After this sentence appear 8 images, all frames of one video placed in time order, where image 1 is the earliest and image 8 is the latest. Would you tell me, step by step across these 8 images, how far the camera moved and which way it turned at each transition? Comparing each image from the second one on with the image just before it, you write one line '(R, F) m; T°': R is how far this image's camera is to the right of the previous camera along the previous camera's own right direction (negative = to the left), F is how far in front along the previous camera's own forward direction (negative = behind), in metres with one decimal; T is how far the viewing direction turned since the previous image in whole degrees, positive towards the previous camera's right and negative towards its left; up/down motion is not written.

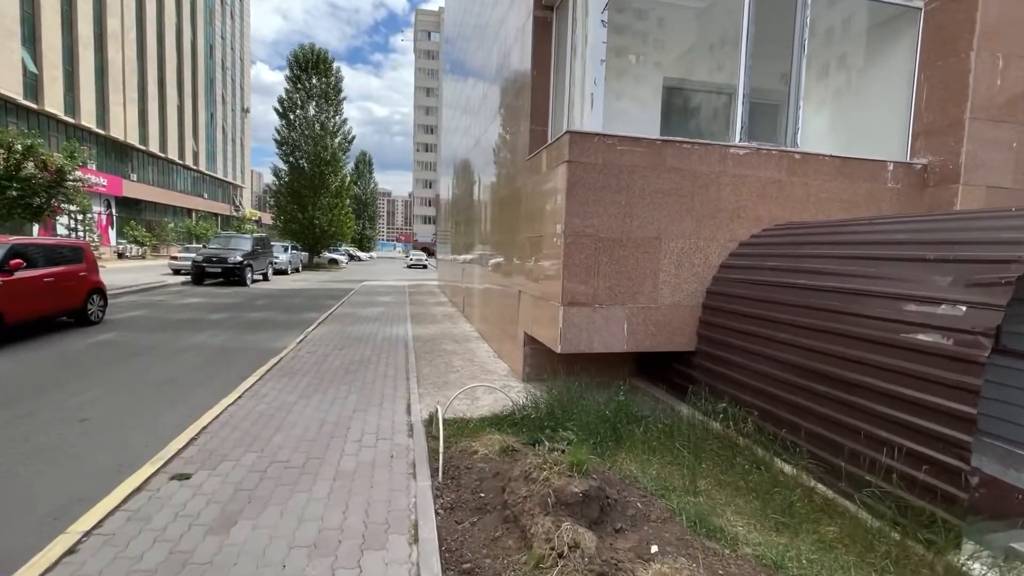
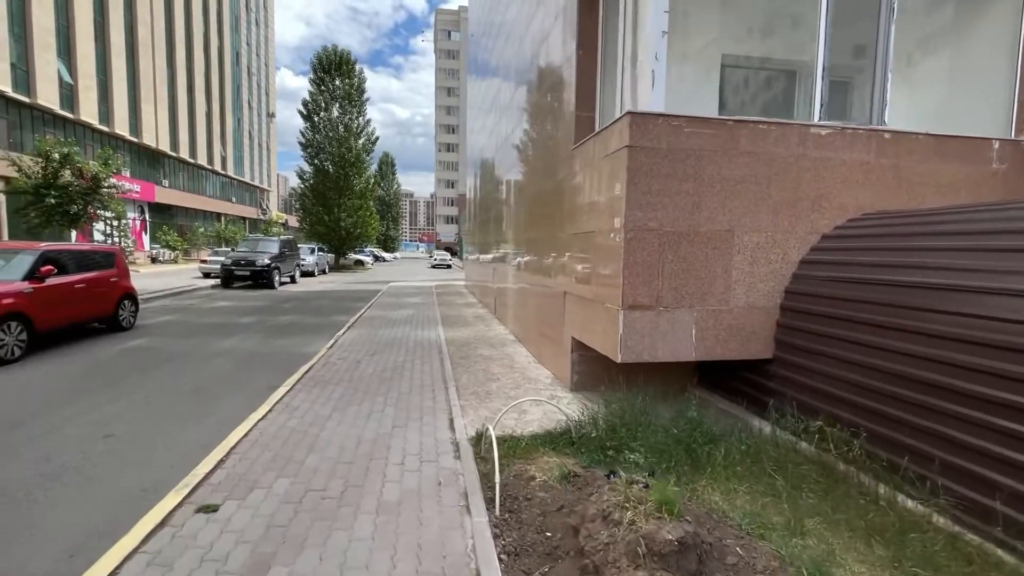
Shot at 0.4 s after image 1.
(-0.3, +0.5) m; -3°
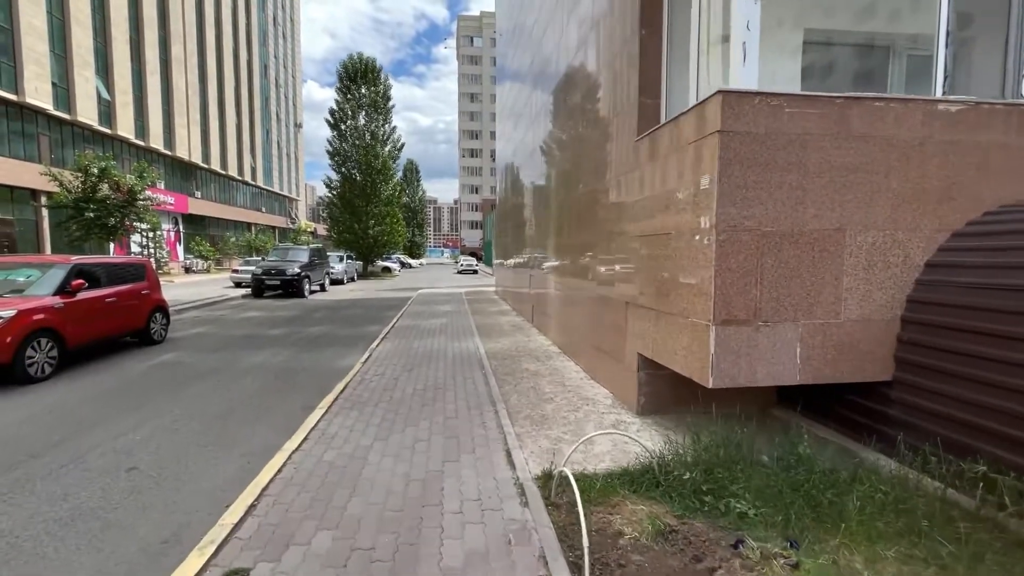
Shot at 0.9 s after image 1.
(-0.4, +0.6) m; -3°
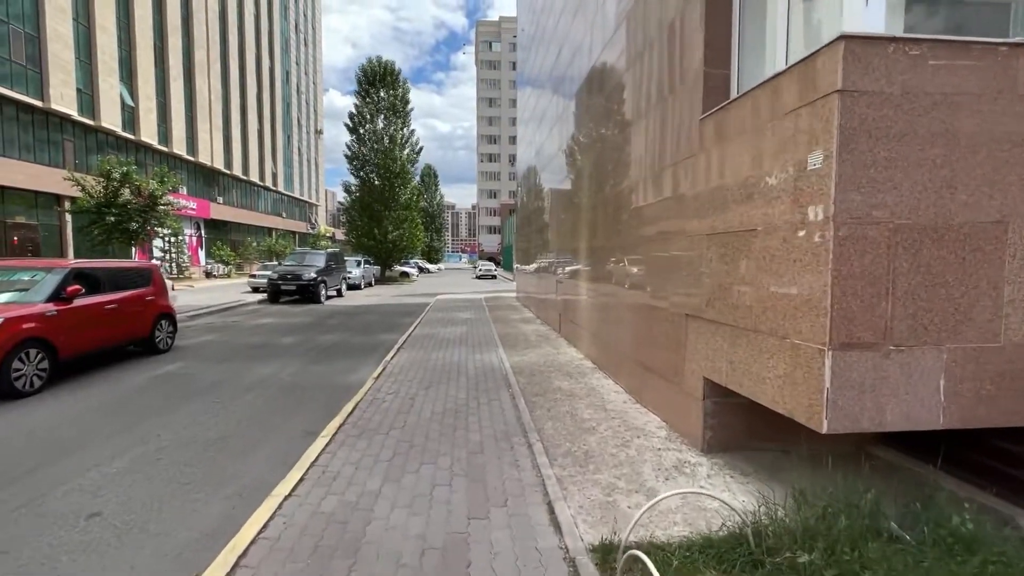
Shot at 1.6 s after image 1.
(-0.2, +0.8) m; -2°
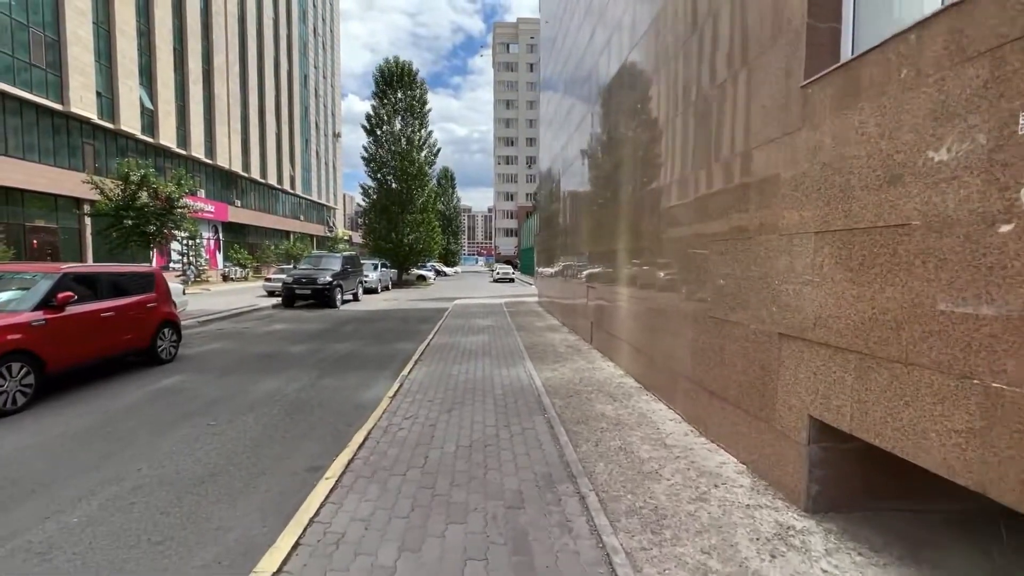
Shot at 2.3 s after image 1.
(-0.2, +0.9) m; -2°
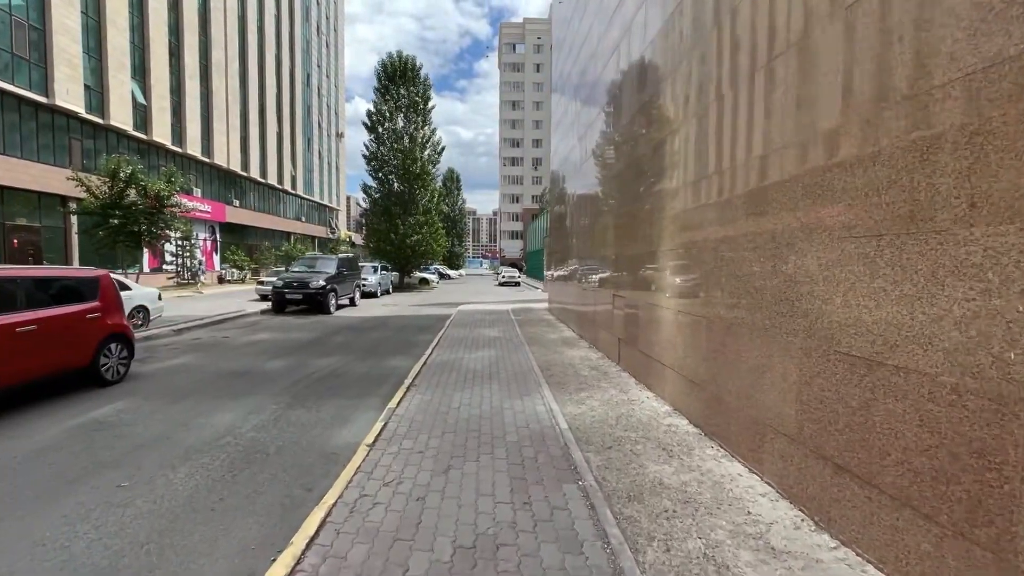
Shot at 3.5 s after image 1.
(-0.1, +1.5) m; -1°
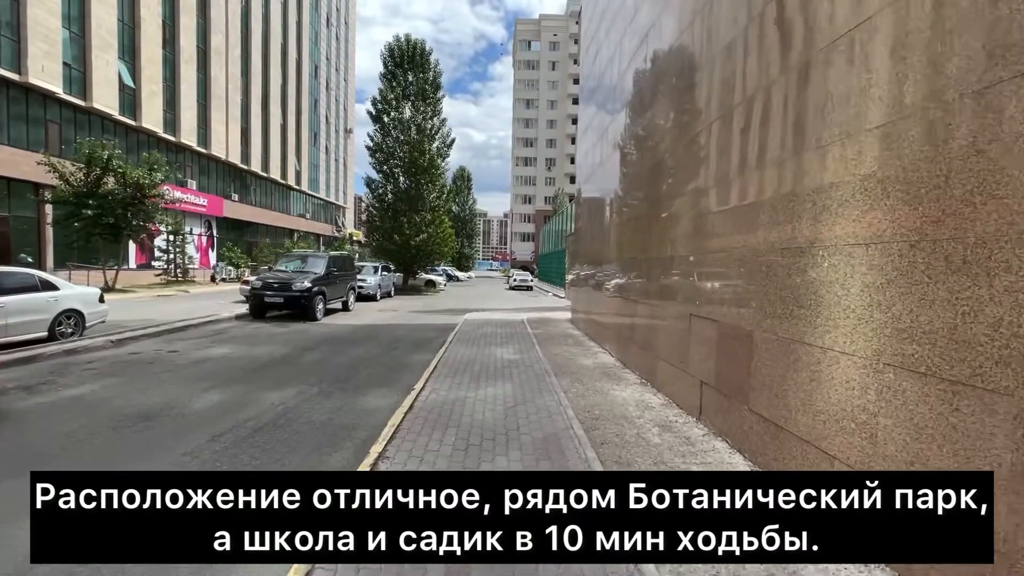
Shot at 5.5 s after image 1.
(-0.2, +2.7) m; -1°
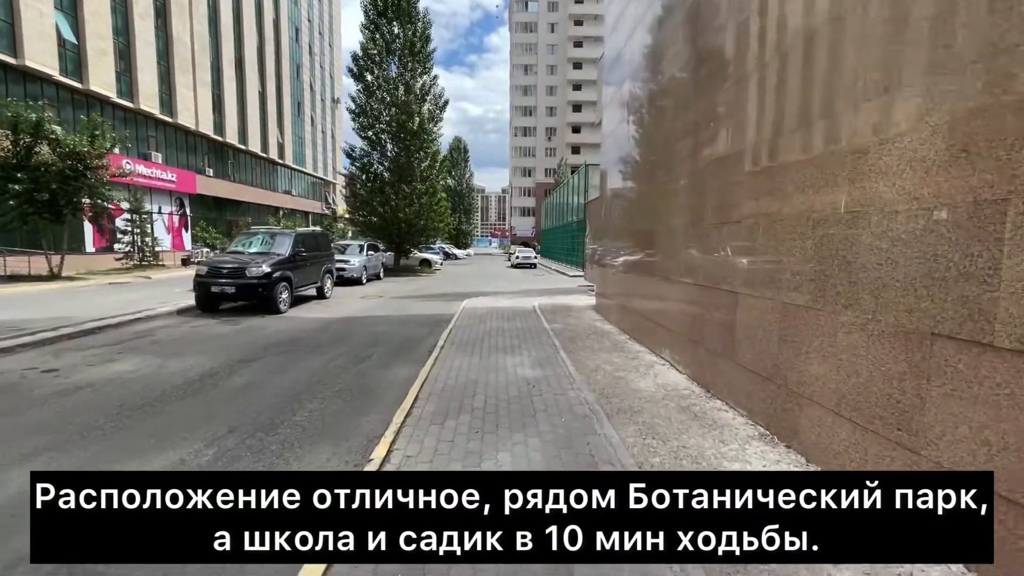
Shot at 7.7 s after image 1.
(-0.2, +3.1) m; 0°
